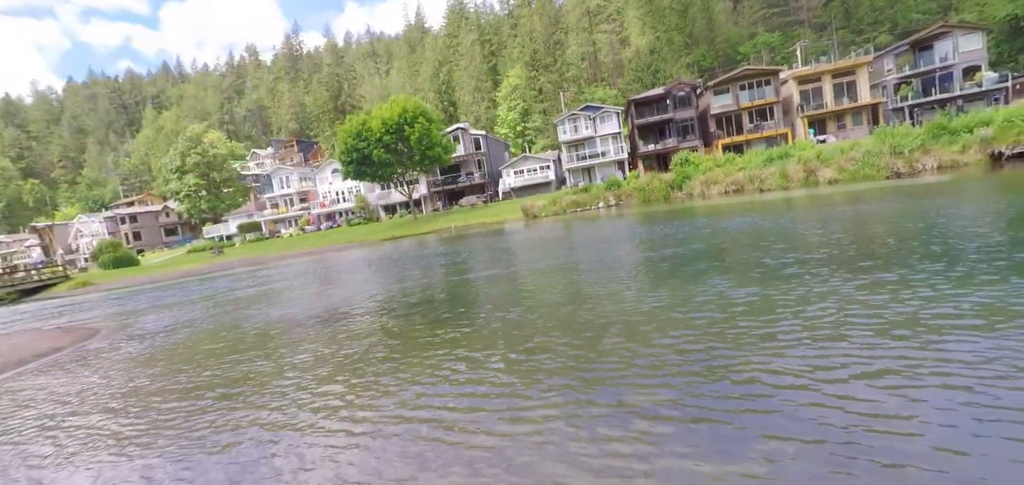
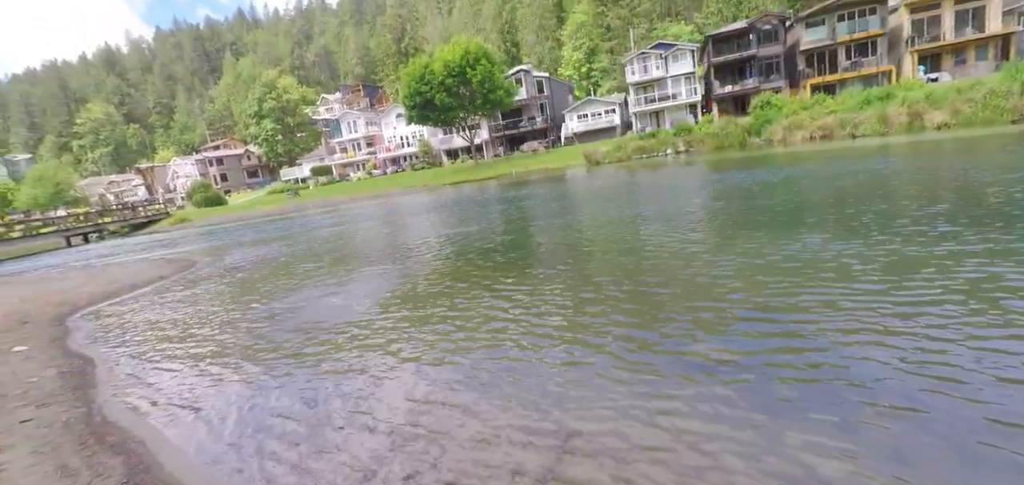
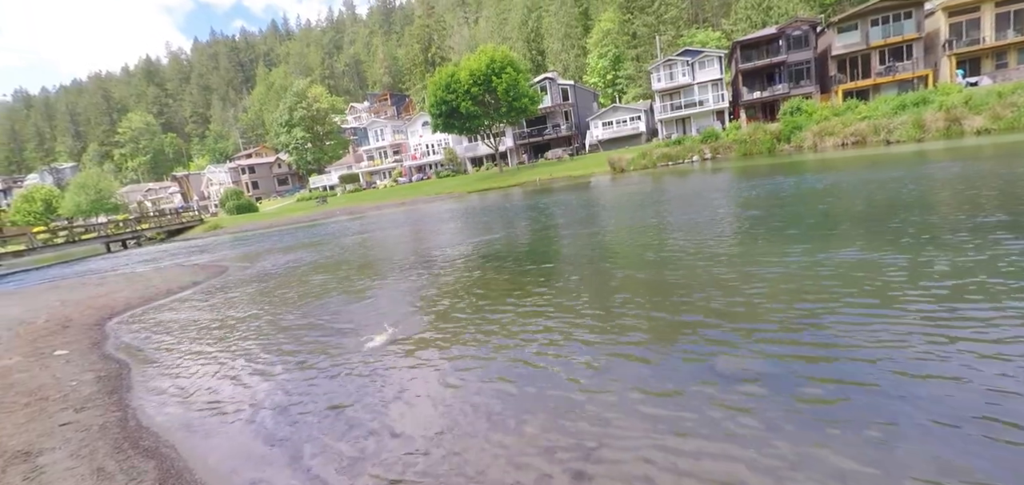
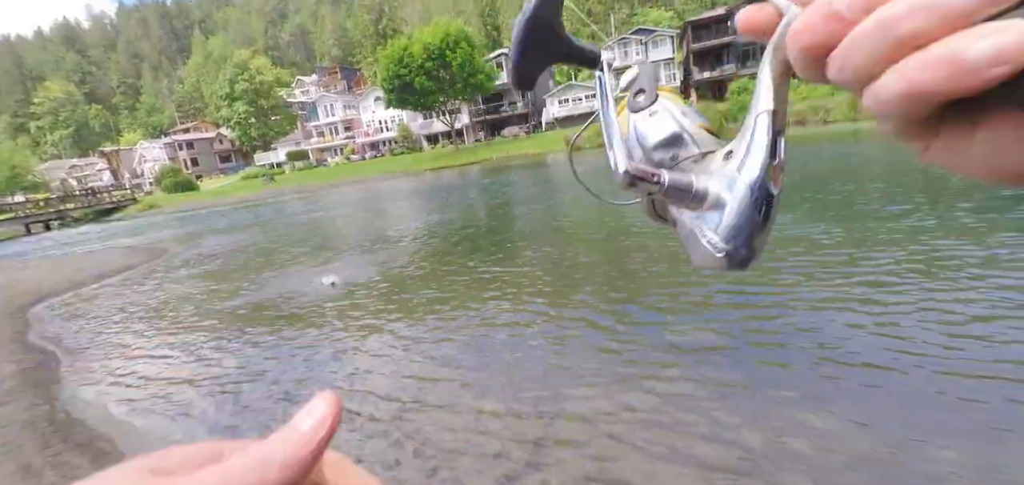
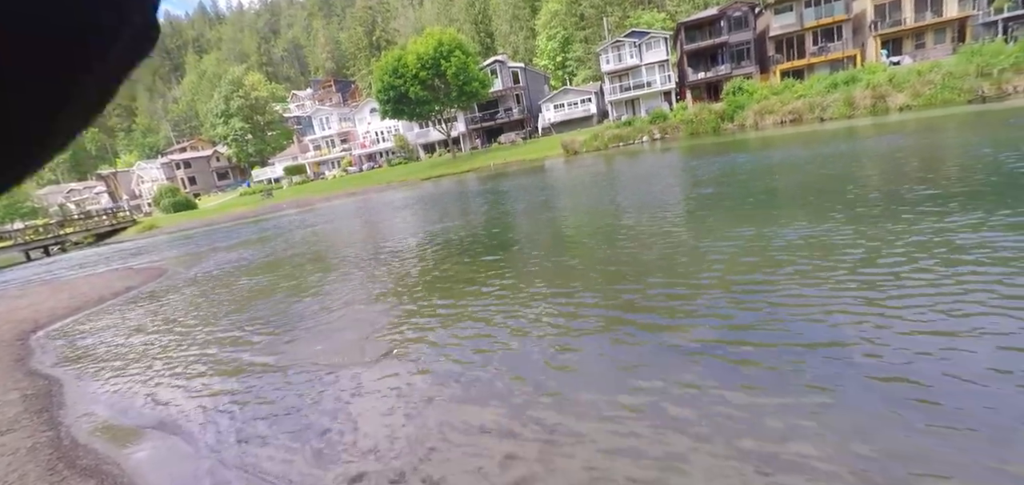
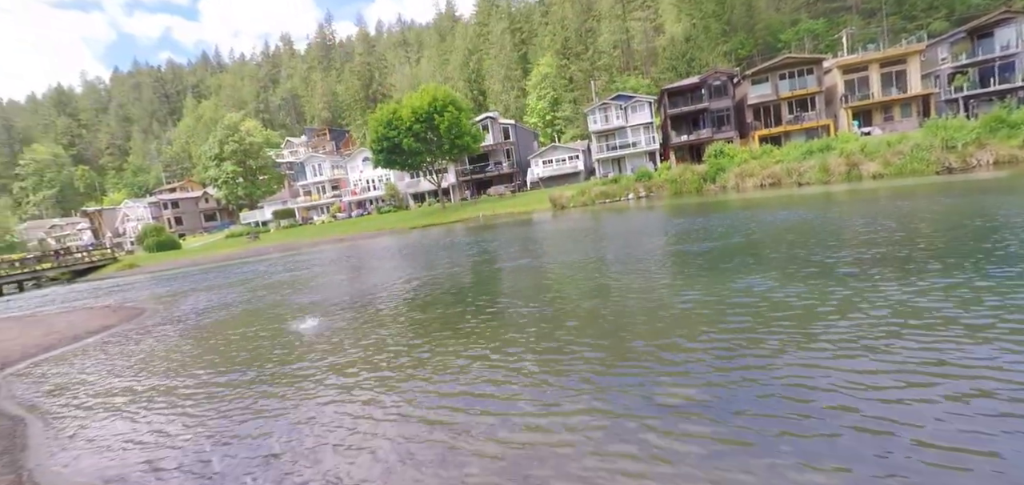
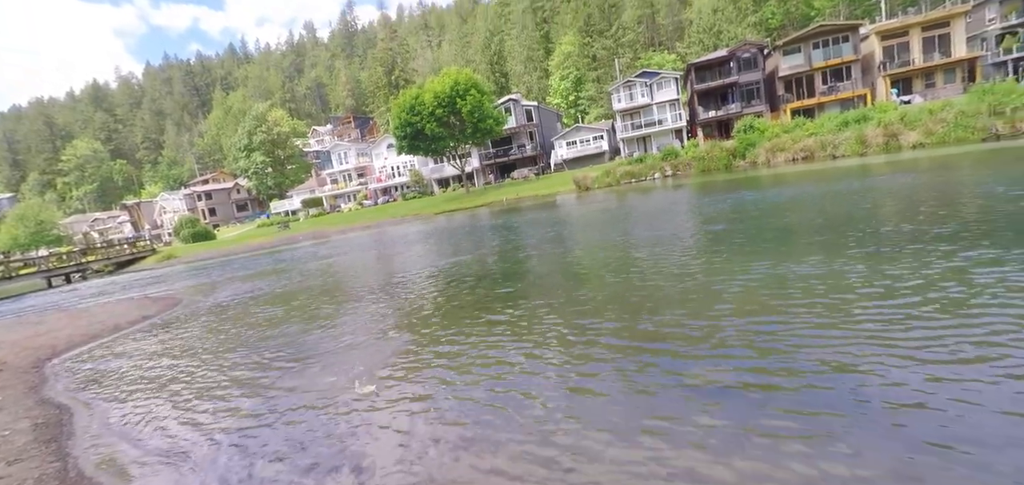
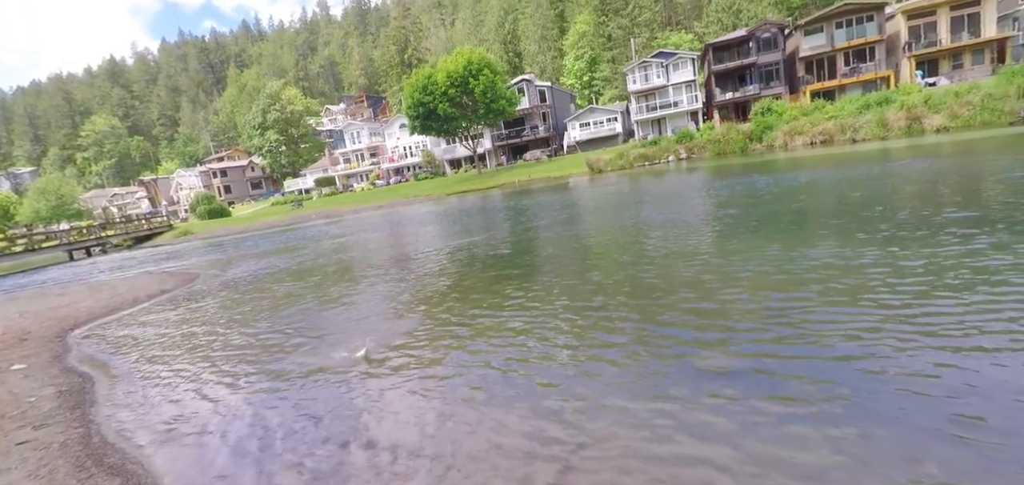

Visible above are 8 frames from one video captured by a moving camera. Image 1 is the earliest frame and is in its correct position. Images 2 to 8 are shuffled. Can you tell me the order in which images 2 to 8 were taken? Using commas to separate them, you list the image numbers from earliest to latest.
6, 4, 2, 3, 8, 7, 5
